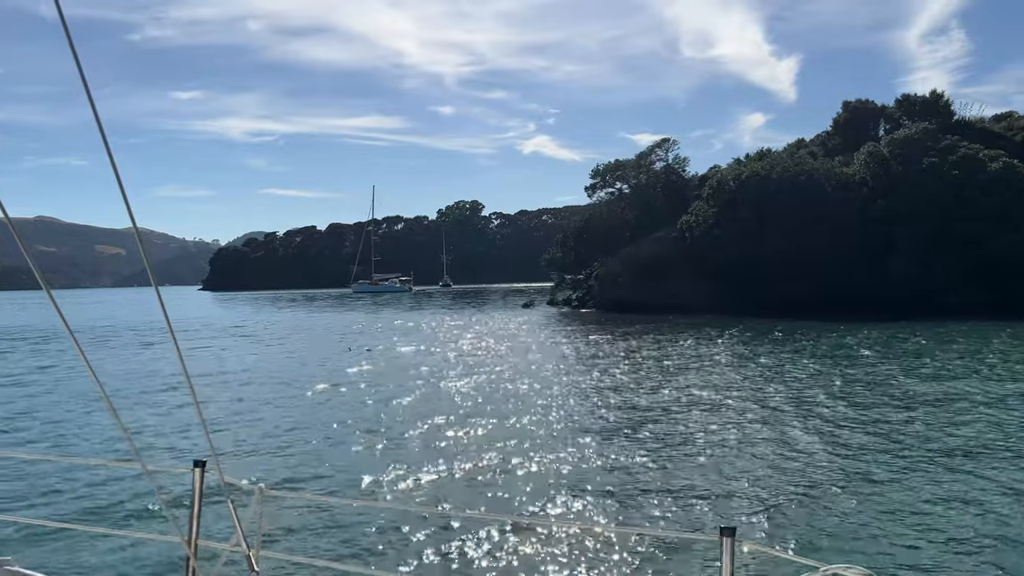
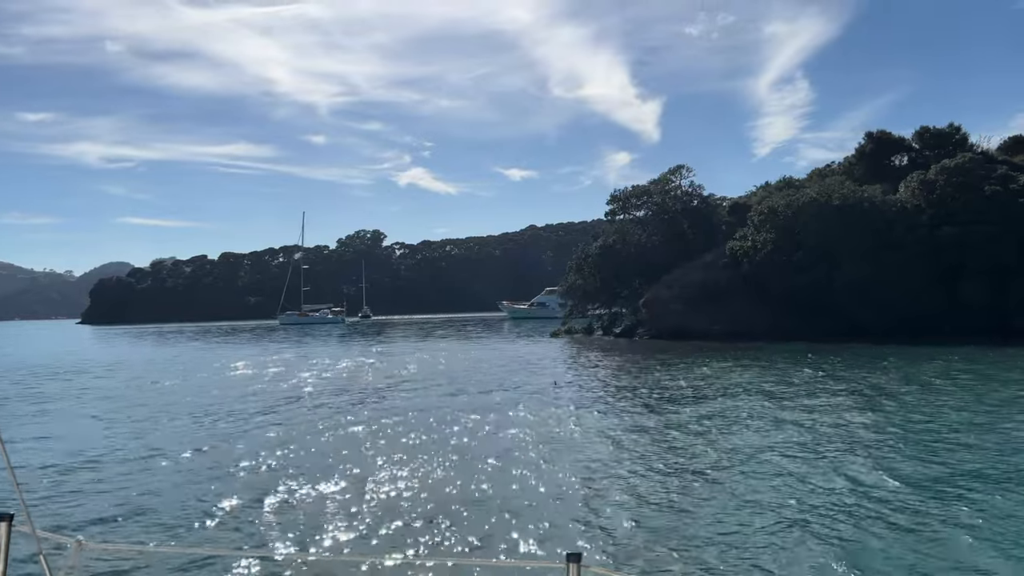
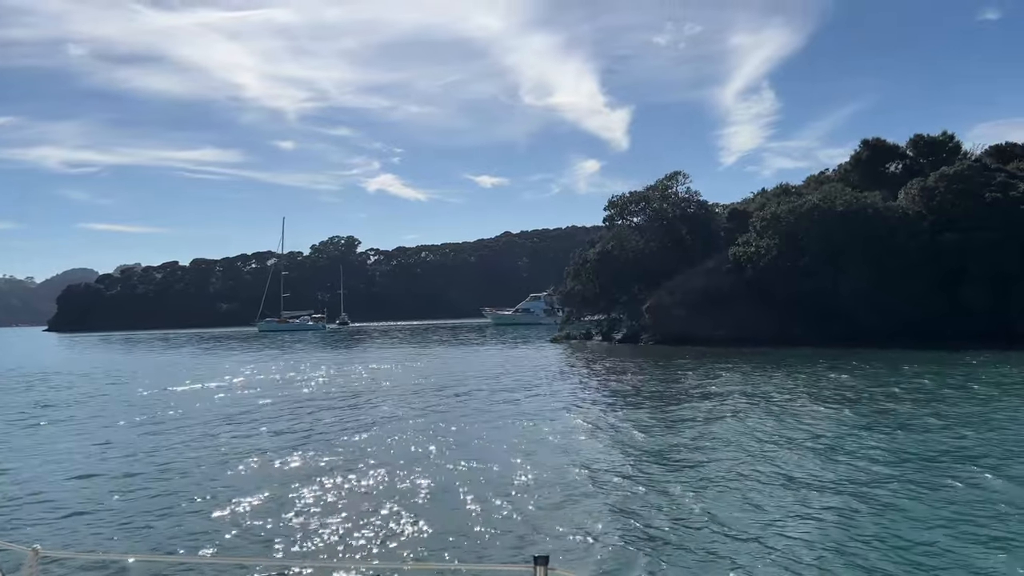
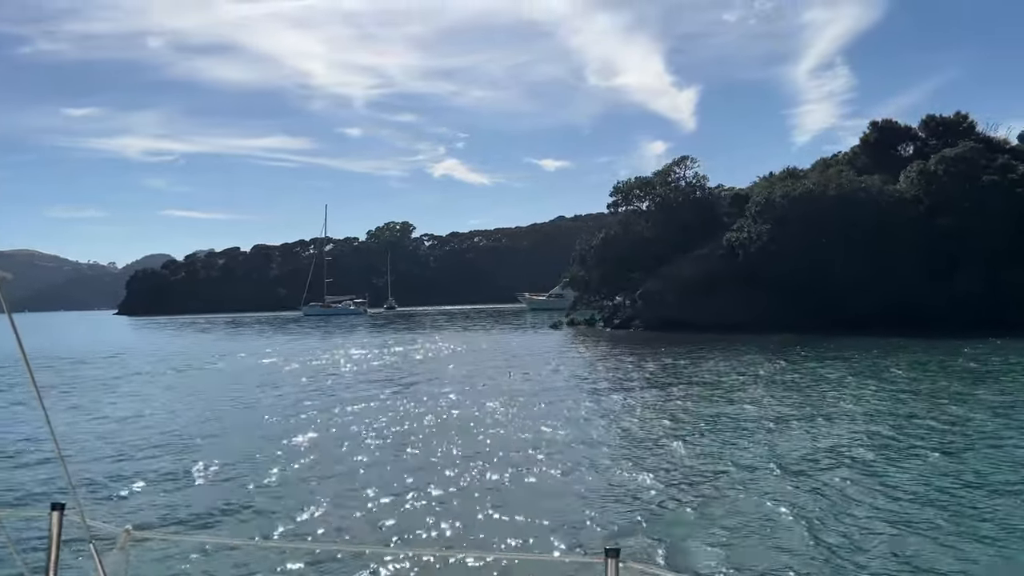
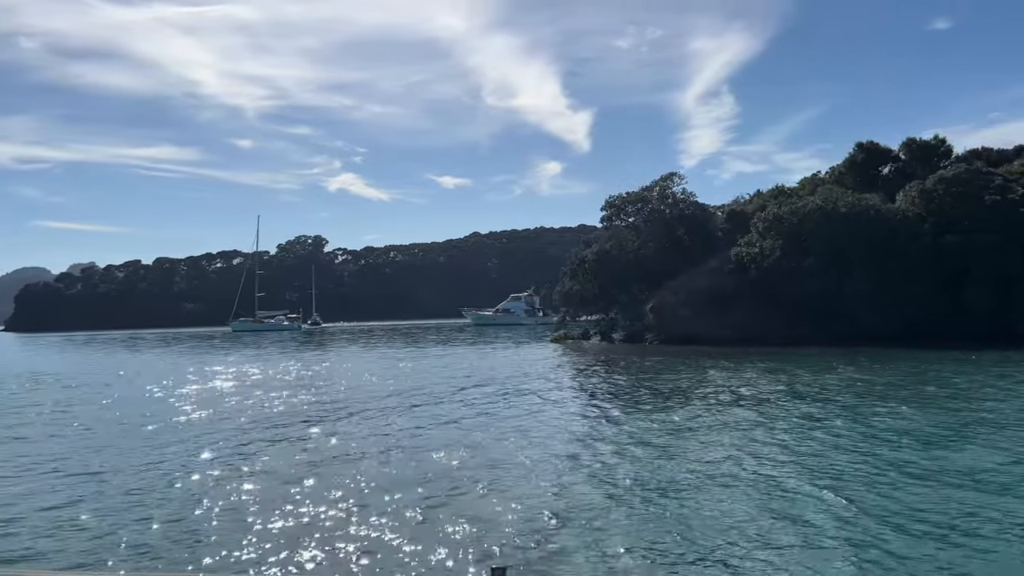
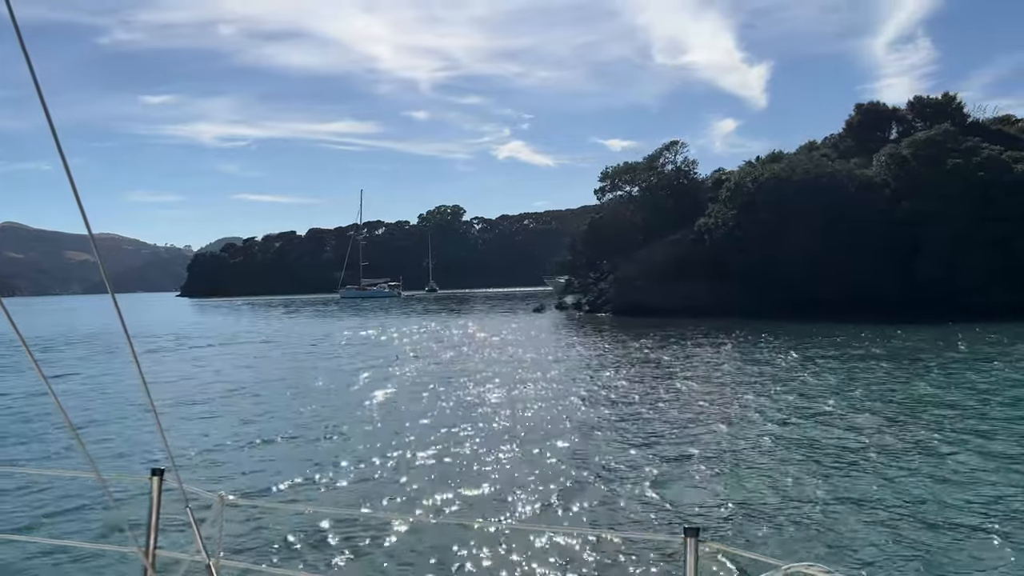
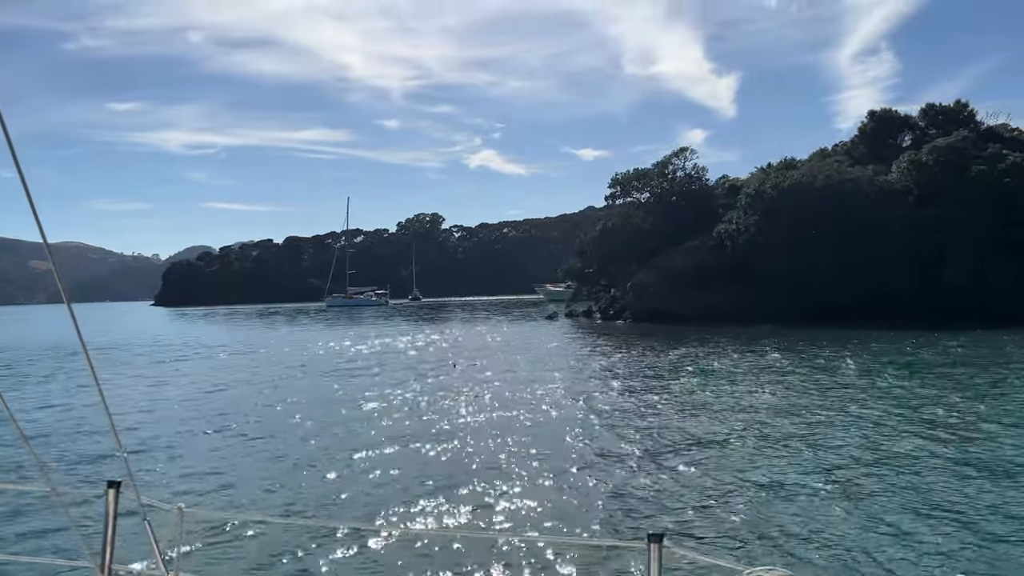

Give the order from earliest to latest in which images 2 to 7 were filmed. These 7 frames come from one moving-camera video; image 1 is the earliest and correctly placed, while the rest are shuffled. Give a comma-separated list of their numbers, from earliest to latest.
6, 7, 4, 2, 3, 5
